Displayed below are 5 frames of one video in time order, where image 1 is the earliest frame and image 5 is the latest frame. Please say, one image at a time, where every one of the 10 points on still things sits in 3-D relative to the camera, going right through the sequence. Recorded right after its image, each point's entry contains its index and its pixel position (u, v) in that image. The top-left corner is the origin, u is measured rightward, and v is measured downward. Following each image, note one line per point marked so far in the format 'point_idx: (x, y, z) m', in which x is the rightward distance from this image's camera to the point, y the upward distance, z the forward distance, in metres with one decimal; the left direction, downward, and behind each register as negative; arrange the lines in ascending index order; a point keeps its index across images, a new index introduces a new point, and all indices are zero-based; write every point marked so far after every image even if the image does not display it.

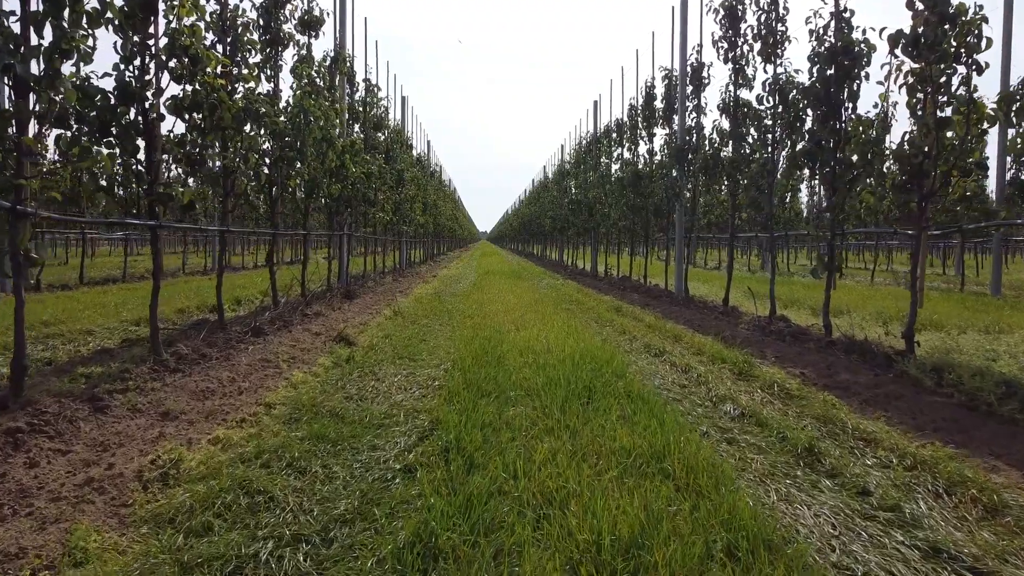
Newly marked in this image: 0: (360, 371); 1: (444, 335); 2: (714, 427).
0: (-1.7, -0.9, +6.3) m
1: (-1.0, -0.7, +8.5) m
2: (+1.6, -1.1, +4.6) m
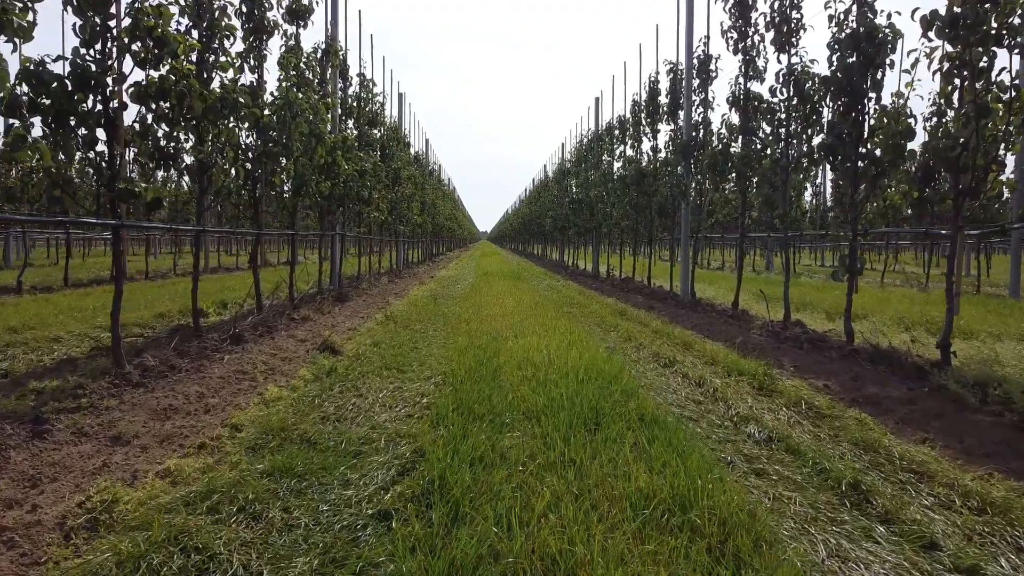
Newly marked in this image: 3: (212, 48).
0: (-1.7, -1.0, +5.7) m
1: (-1.0, -0.8, +7.9) m
2: (+1.6, -1.2, +4.0) m
3: (-3.9, +3.1, +7.4) m
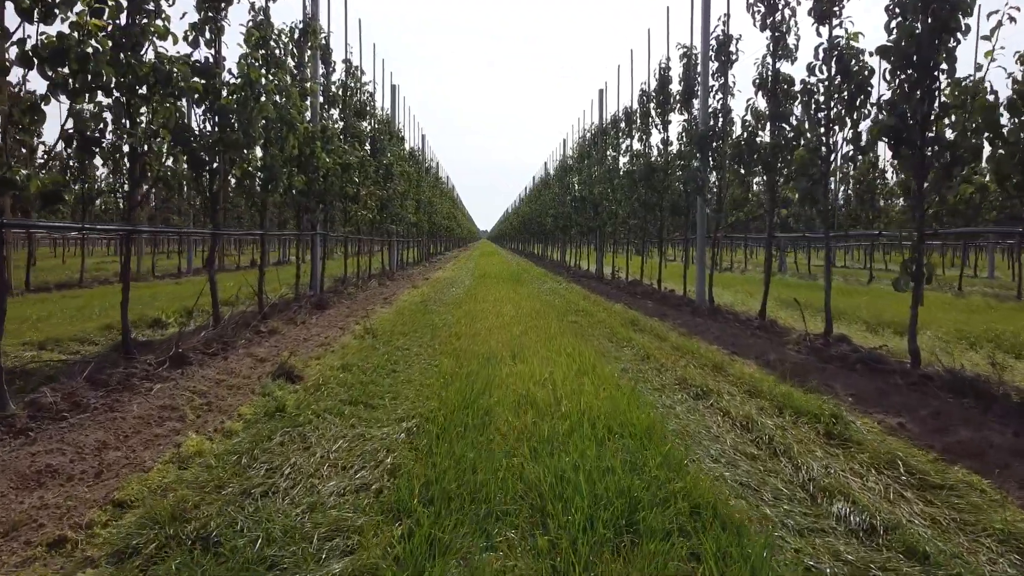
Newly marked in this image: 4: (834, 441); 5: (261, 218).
0: (-1.7, -1.1, +4.4) m
1: (-1.1, -0.9, +6.6) m
2: (+1.5, -1.3, +2.7) m
3: (-3.9, +3.0, +6.1) m
4: (+2.4, -1.2, +4.3) m
5: (-4.5, +1.3, +10.2) m
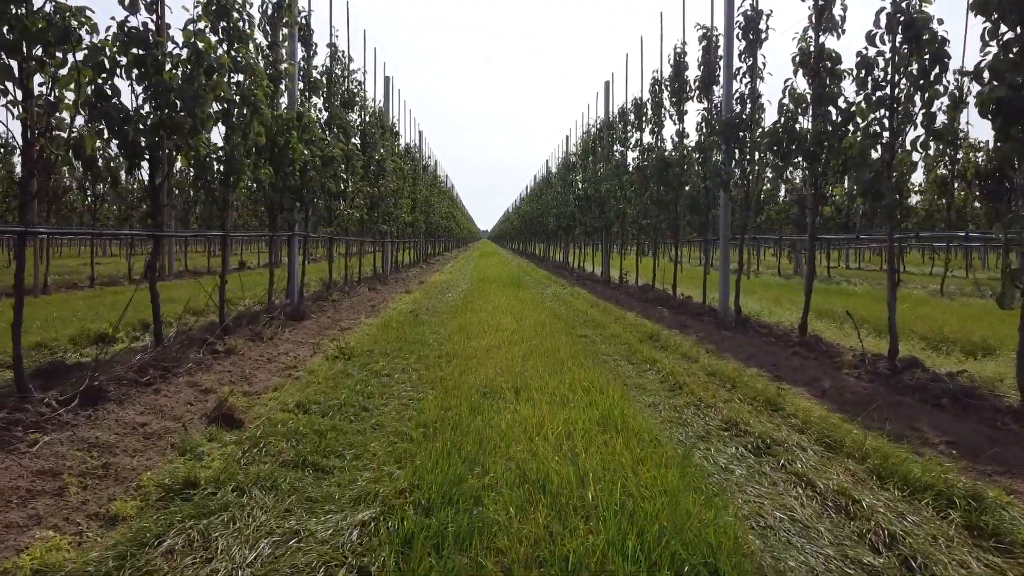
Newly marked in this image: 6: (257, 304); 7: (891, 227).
0: (-1.7, -1.3, +3.0) m
1: (-1.1, -1.0, +5.3) m
2: (+1.6, -1.5, +1.3) m
3: (-3.9, +2.8, +4.7) m
4: (+2.5, -1.3, +3.0) m
5: (-4.5, +1.1, +8.9) m
6: (-4.6, -0.3, +10.4) m
7: (+4.6, +0.7, +7.0) m
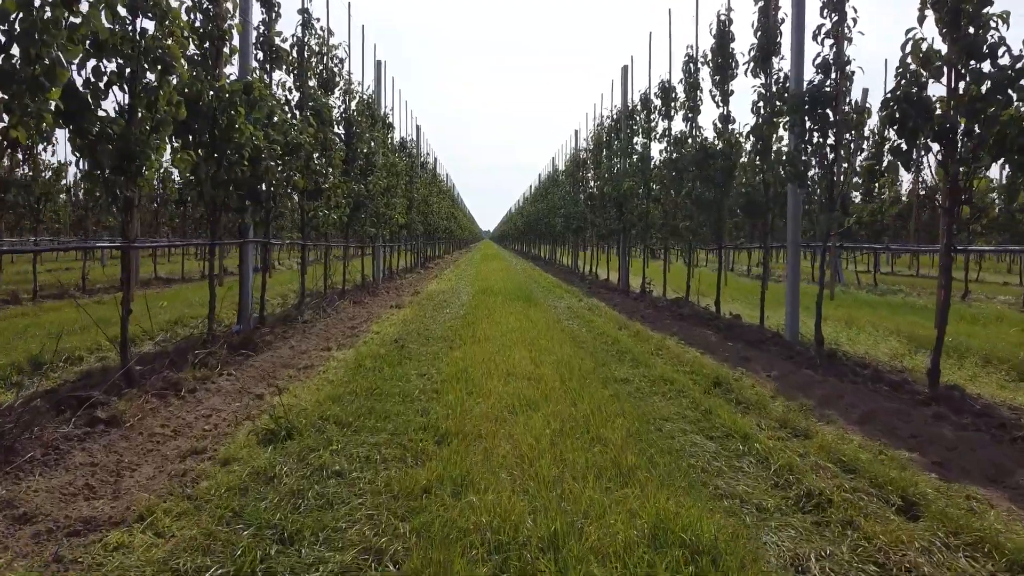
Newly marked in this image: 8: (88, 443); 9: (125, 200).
0: (-1.5, -1.6, +0.6) m
1: (-0.9, -1.4, +2.8) m
2: (+1.7, -1.8, -1.1) m
3: (-3.7, +2.5, +2.3) m
4: (+2.6, -1.6, +0.5) m
5: (-4.3, +0.8, +6.5) m
6: (-4.4, -0.6, +8.0) m
7: (+4.8, +0.4, +4.5) m
8: (-3.4, -1.2, +4.6) m
9: (-4.2, +1.0, +6.2) m
